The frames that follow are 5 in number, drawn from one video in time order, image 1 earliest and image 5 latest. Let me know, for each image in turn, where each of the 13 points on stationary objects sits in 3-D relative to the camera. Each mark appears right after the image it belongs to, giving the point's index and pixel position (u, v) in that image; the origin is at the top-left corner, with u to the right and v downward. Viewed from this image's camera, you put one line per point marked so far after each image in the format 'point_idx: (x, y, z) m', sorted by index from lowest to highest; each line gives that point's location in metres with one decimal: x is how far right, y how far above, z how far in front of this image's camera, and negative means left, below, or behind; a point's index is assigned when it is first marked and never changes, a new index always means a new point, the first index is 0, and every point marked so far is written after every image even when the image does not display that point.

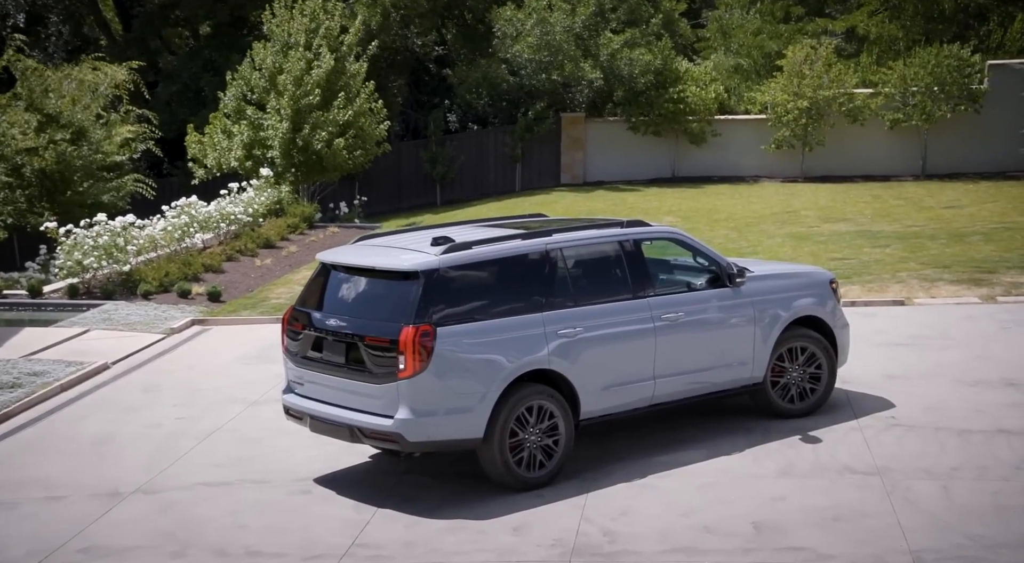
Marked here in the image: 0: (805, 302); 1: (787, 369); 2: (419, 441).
0: (+2.6, -0.2, +9.1) m
1: (+2.4, -0.7, +9.1) m
2: (-0.6, -1.1, +7.3) m
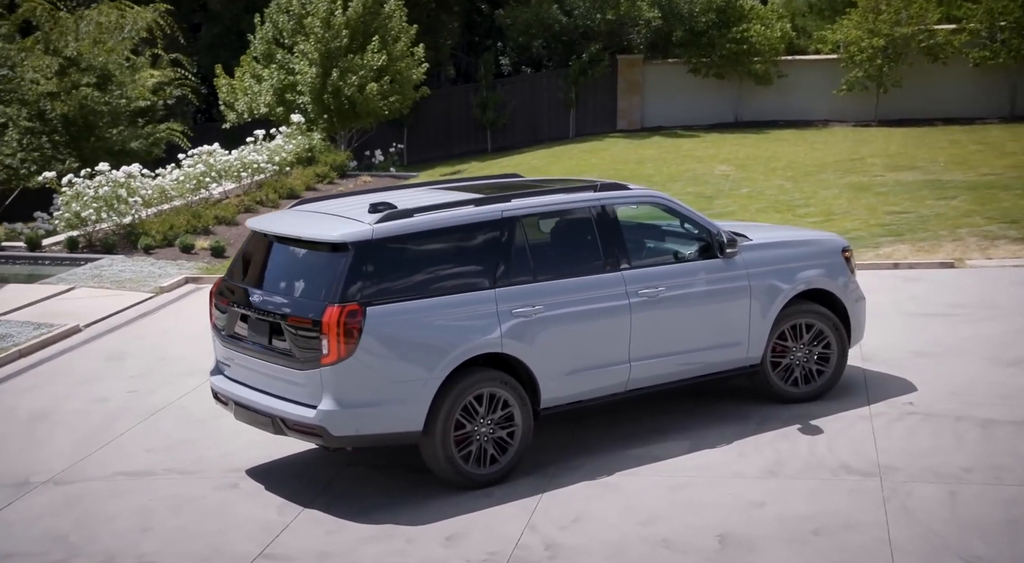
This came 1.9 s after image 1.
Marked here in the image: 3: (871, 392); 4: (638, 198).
0: (+2.3, +0.1, +8.0) m
1: (+2.1, -0.5, +8.0) m
2: (-1.0, -1.0, +6.4) m
3: (+2.8, -0.8, +8.1) m
4: (+0.9, +0.6, +7.7) m
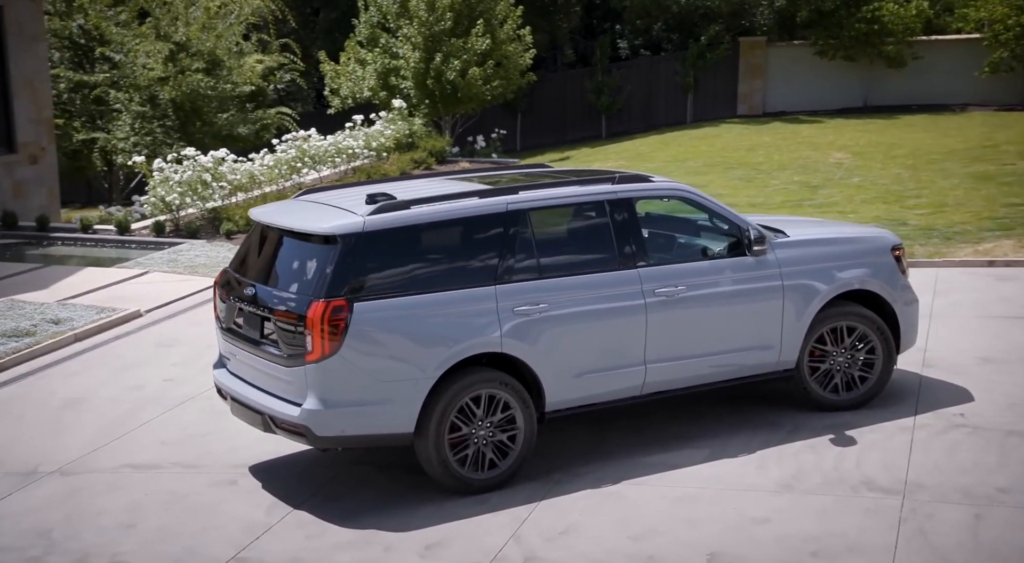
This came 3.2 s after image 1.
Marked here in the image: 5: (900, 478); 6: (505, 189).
0: (+2.4, +0.1, +7.3) m
1: (+2.3, -0.5, +7.4) m
2: (-1.1, -0.9, +6.2) m
3: (+2.9, -0.8, +7.4) m
4: (+1.0, +0.6, +7.2) m
5: (+2.3, -1.2, +6.2) m
6: (0.0, +0.6, +7.0) m
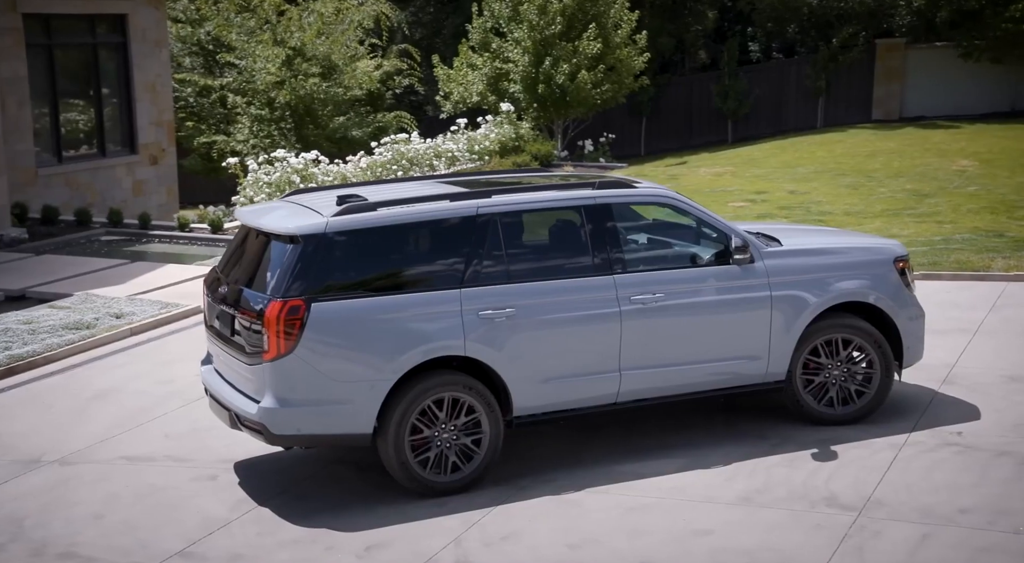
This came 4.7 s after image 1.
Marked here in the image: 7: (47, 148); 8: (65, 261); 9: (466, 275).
0: (+2.3, 0.0, +6.9) m
1: (+2.1, -0.6, +7.0) m
2: (-1.4, -0.9, +6.3) m
3: (+2.8, -0.9, +6.9) m
4: (+0.9, +0.6, +7.0) m
5: (+2.0, -1.2, +5.8) m
6: (-0.2, +0.6, +6.9) m
7: (-8.5, +2.4, +19.0) m
8: (-6.1, +0.3, +14.2) m
9: (-0.3, 0.0, +6.6) m
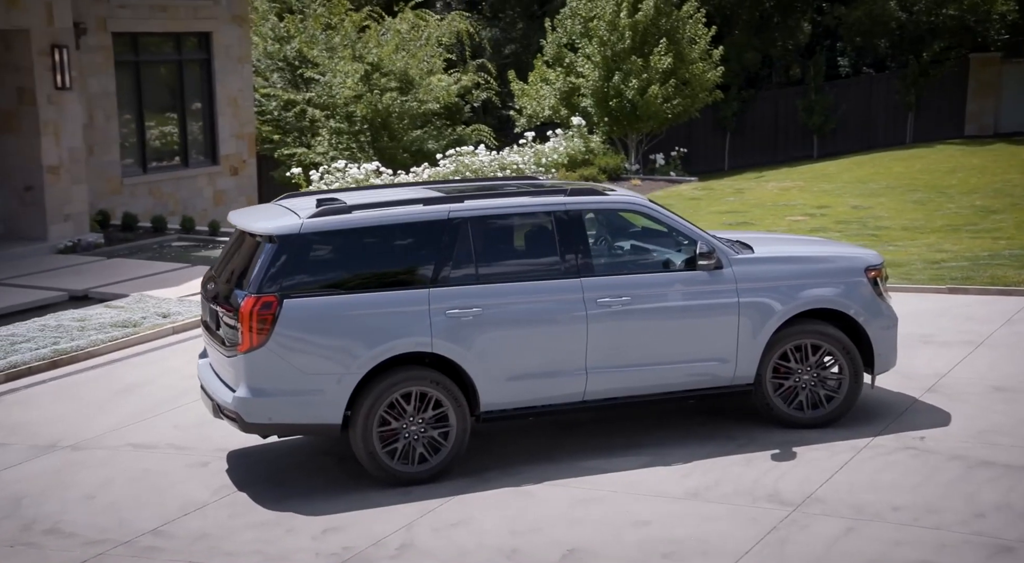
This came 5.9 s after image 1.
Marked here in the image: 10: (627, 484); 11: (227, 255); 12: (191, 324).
0: (+2.1, -0.1, +6.9) m
1: (+1.9, -0.6, +7.0) m
2: (-1.6, -0.9, +6.7) m
3: (+2.5, -1.0, +6.8) m
4: (+0.7, +0.6, +7.1) m
5: (+1.6, -1.3, +5.8) m
6: (-0.3, +0.6, +7.2) m
7: (-7.3, +2.4, +20.0) m
8: (-5.5, +0.3, +15.0) m
9: (-0.5, 0.0, +6.9) m
10: (+0.7, -1.3, +6.4) m
11: (-2.1, +0.2, +7.6) m
12: (-3.6, -0.4, +11.6) m
